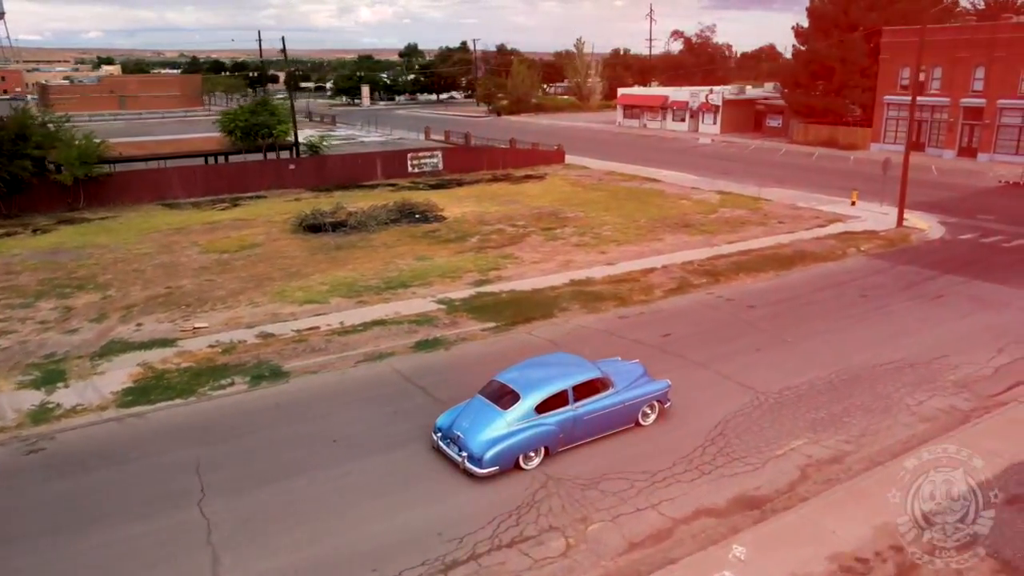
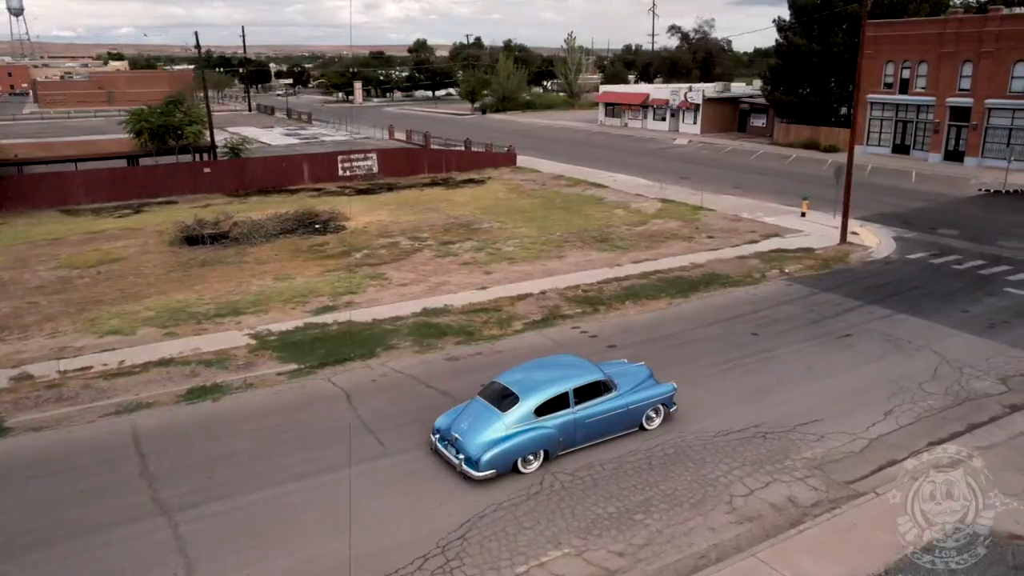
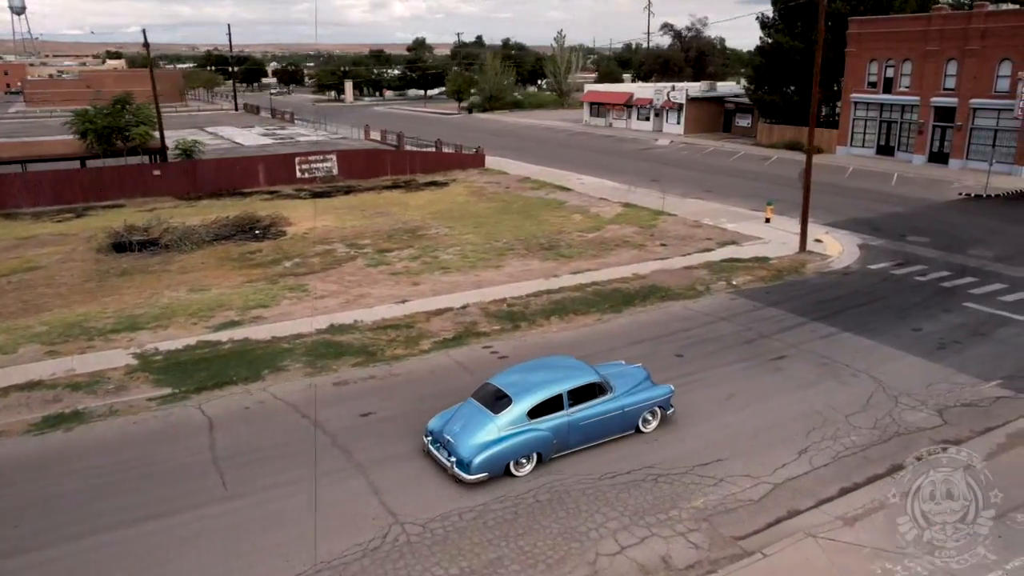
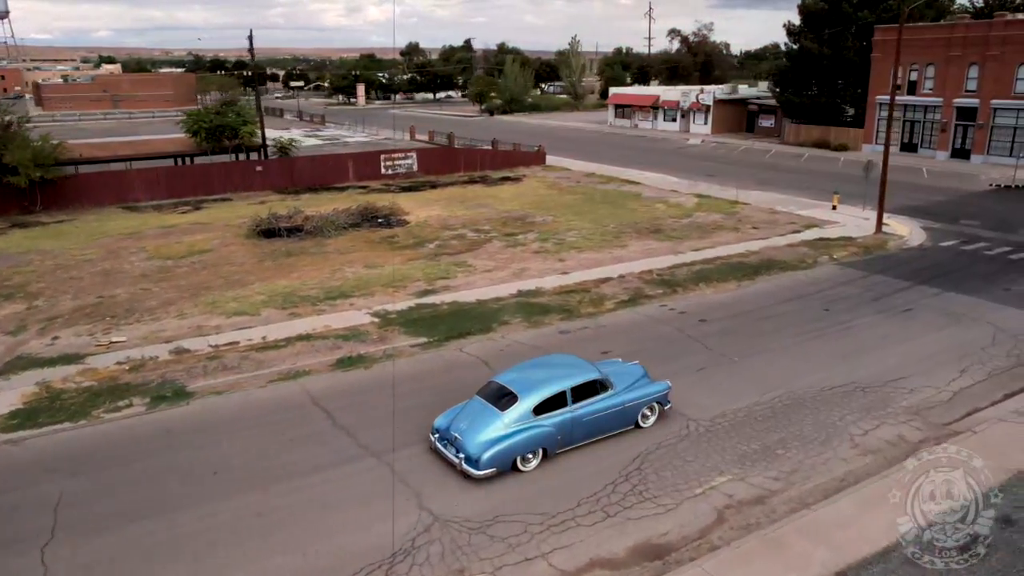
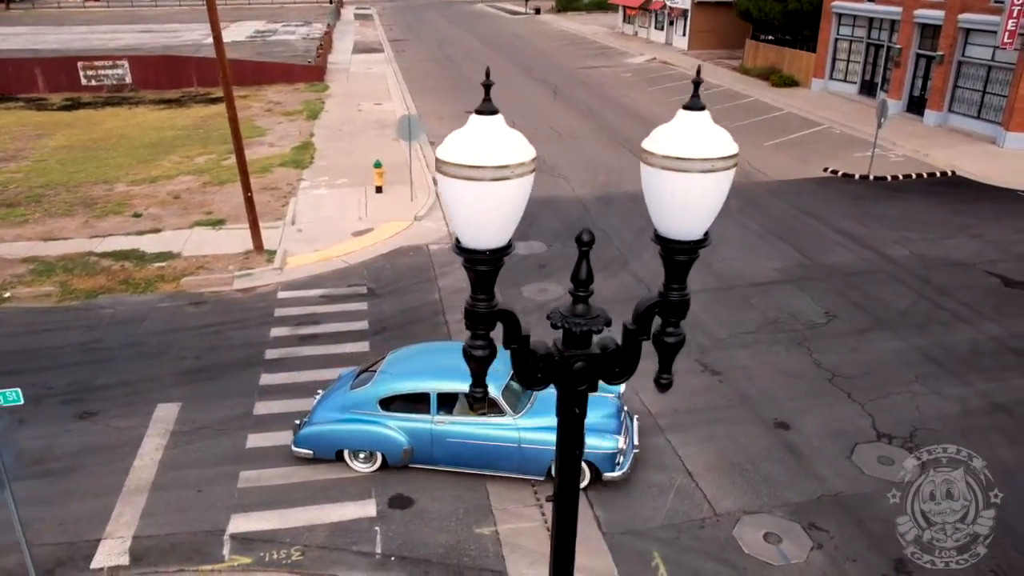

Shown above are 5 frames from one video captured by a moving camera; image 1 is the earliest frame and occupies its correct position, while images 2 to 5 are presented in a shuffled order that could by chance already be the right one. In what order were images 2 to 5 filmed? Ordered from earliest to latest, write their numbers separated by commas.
4, 2, 3, 5
